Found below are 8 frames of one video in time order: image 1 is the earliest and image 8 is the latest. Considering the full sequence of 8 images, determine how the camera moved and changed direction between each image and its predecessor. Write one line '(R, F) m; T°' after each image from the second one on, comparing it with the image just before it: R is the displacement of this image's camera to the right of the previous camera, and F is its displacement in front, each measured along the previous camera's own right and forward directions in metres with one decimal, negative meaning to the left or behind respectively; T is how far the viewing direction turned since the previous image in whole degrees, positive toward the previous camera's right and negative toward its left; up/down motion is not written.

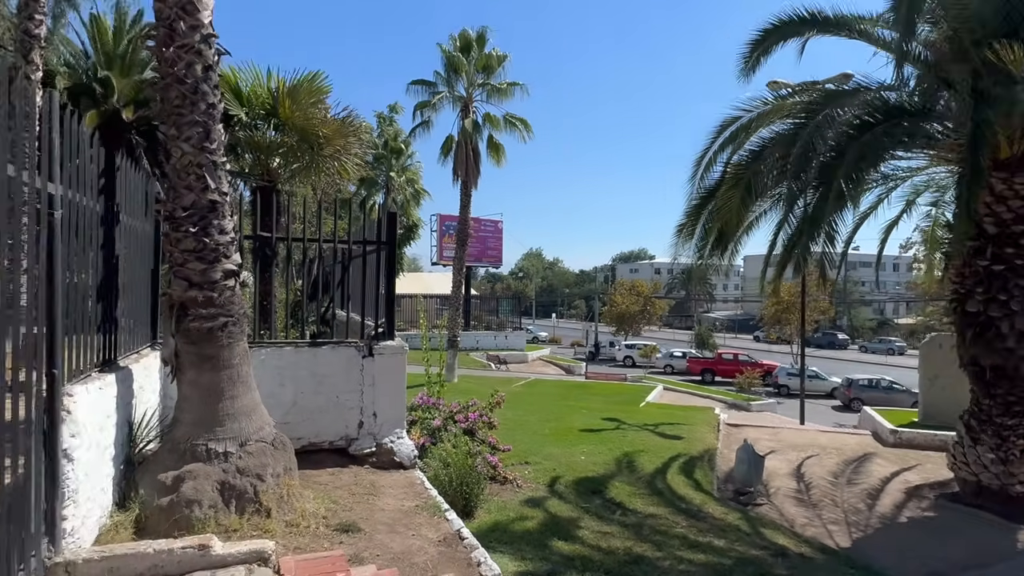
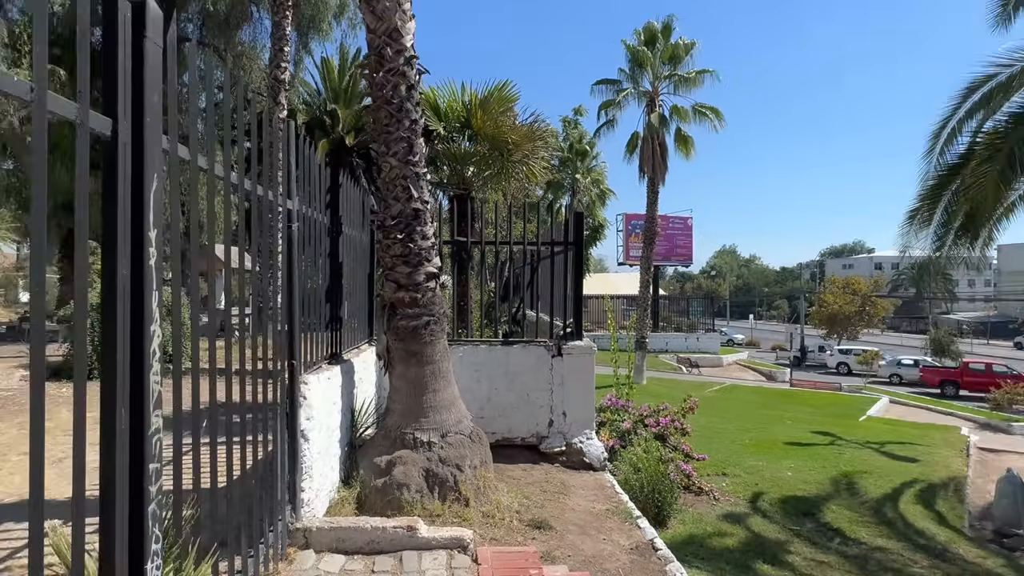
(0.0, +0.1) m; -18°
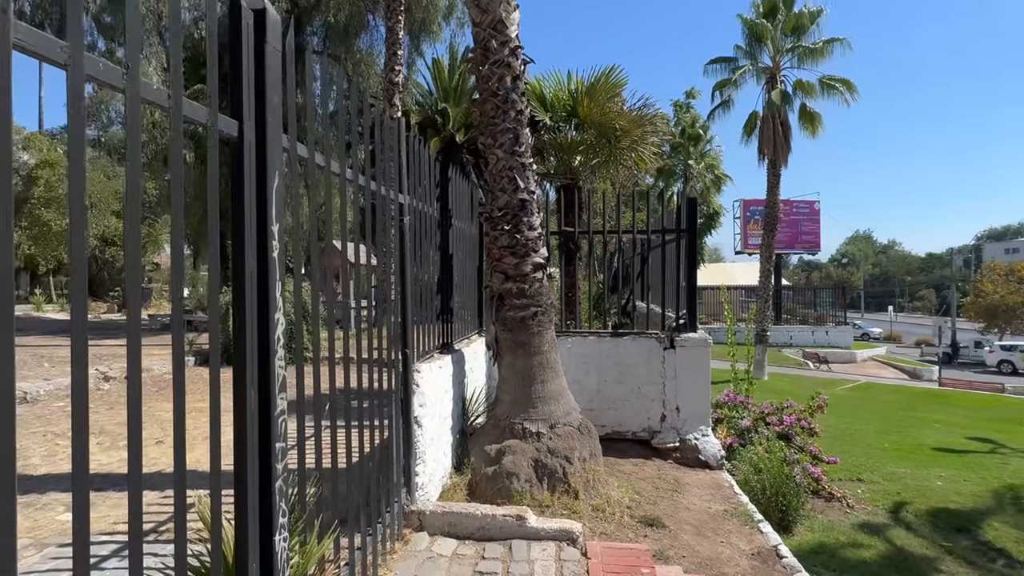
(0.0, +0.1) m; -11°
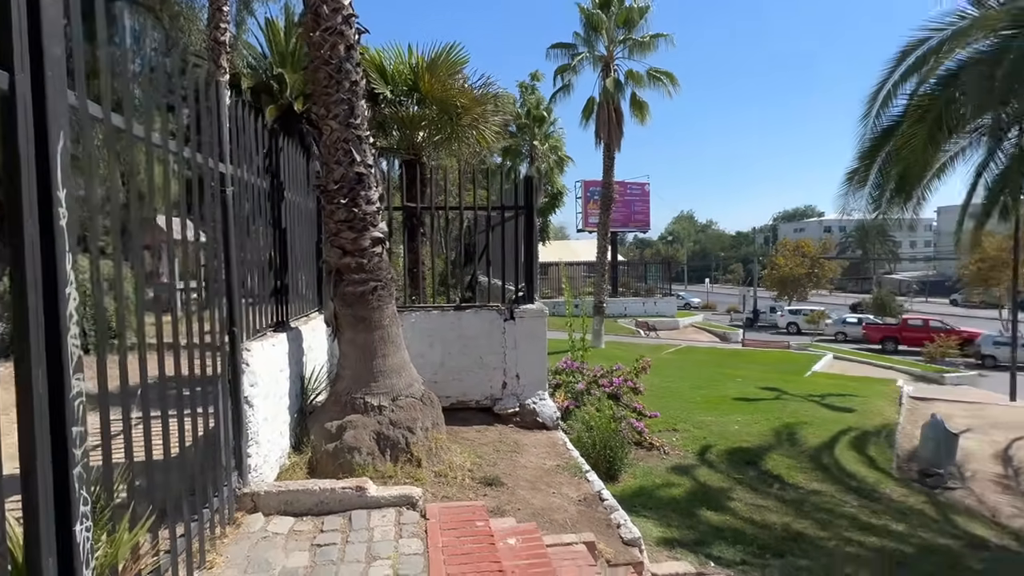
(+0.1, -0.1) m; +14°
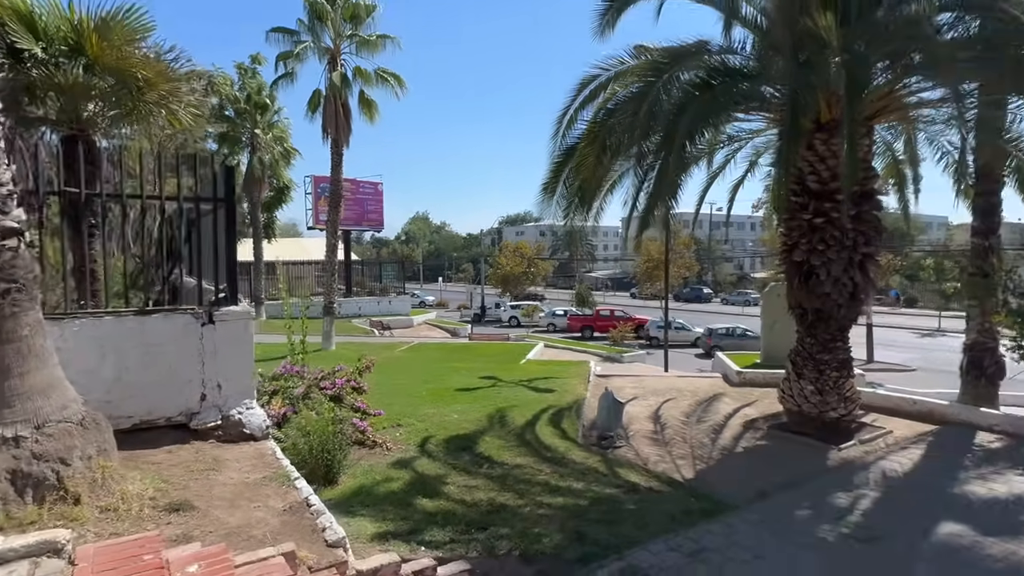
(+0.3, -0.1) m; +25°
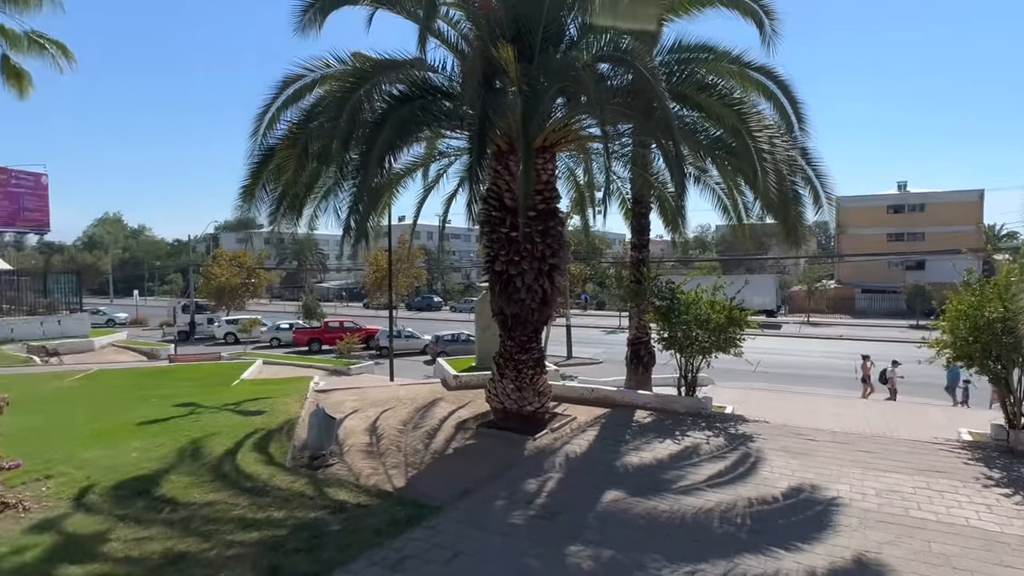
(+0.4, 0.0) m; +25°
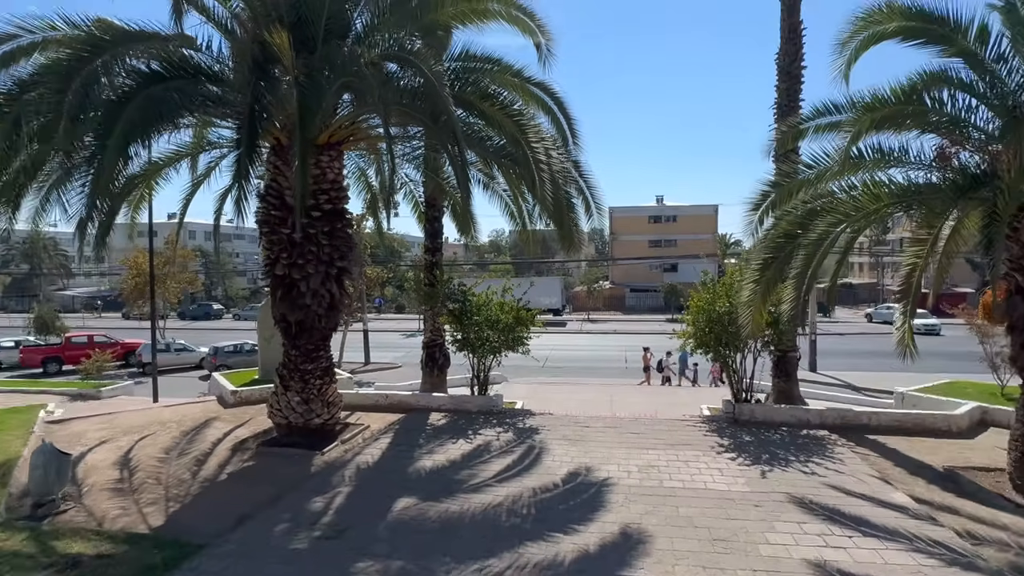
(+0.2, +0.1) m; +19°
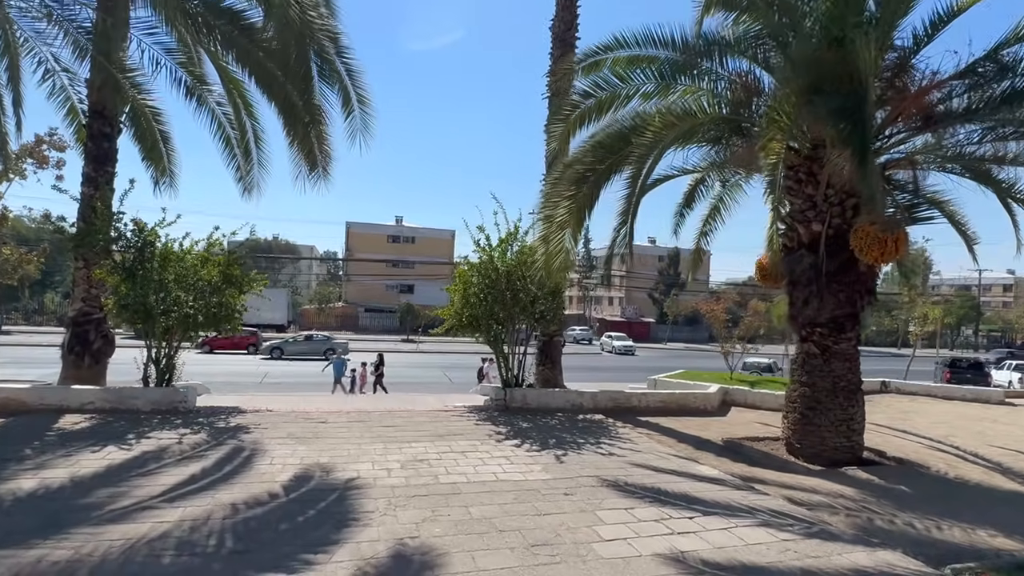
(+0.2, +2.7) m; +26°
